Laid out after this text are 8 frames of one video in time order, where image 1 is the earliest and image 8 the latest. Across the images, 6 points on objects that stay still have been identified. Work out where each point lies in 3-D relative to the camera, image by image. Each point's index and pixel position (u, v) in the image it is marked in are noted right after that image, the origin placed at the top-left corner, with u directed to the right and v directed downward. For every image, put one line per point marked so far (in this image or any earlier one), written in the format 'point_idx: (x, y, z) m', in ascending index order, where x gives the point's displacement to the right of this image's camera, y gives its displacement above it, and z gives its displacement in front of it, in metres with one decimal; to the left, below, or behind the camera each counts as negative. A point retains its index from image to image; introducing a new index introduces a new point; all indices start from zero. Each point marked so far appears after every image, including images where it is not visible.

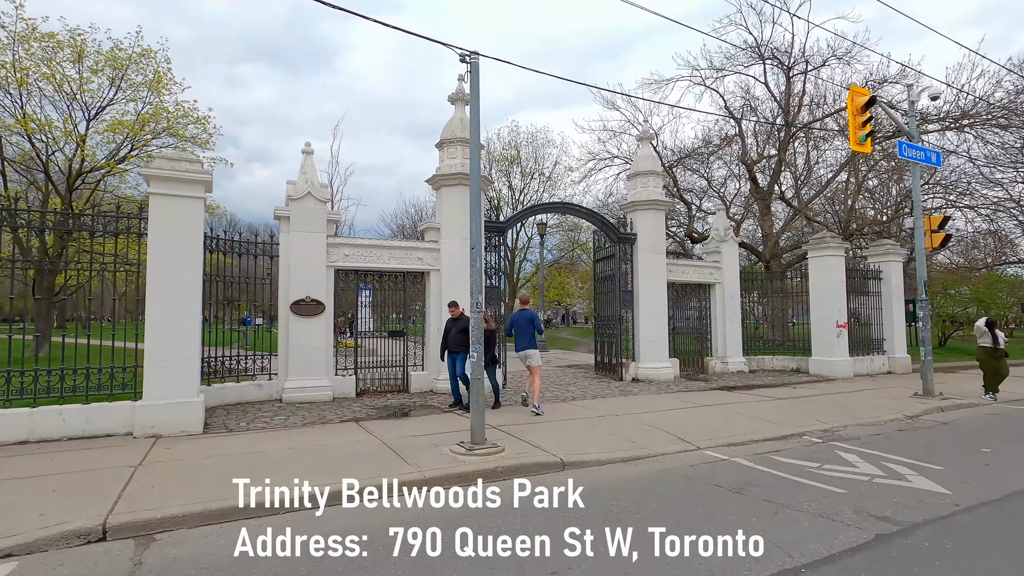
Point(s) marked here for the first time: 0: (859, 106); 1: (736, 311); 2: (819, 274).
0: (+6.7, +3.5, +10.3) m
1: (+6.5, -0.7, +15.5) m
2: (+8.7, +0.4, +15.2) m
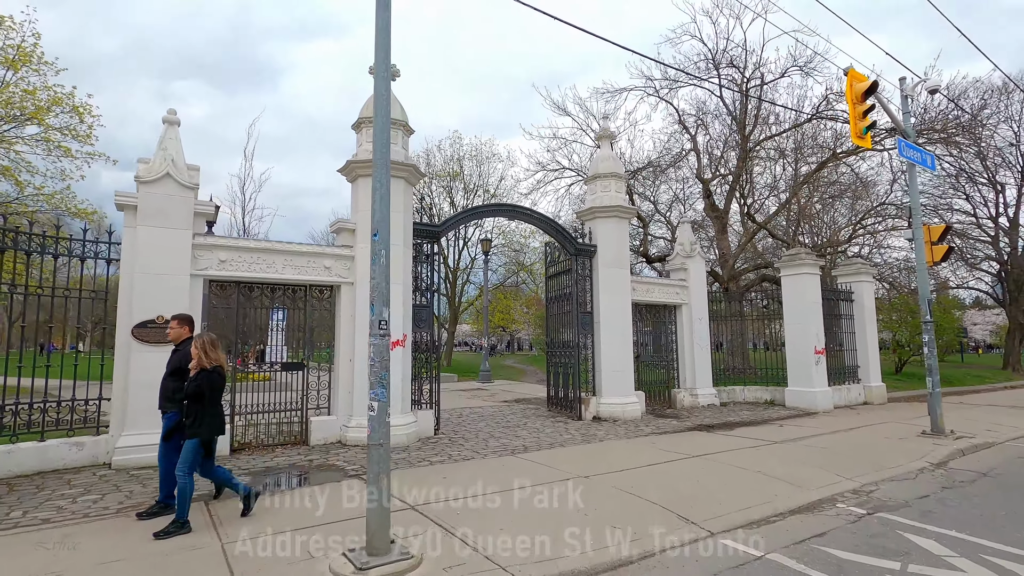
0: (+5.7, +3.2, +8.8) m
1: (+5.0, -1.2, +13.7) m
2: (+7.2, -0.2, +13.6) m
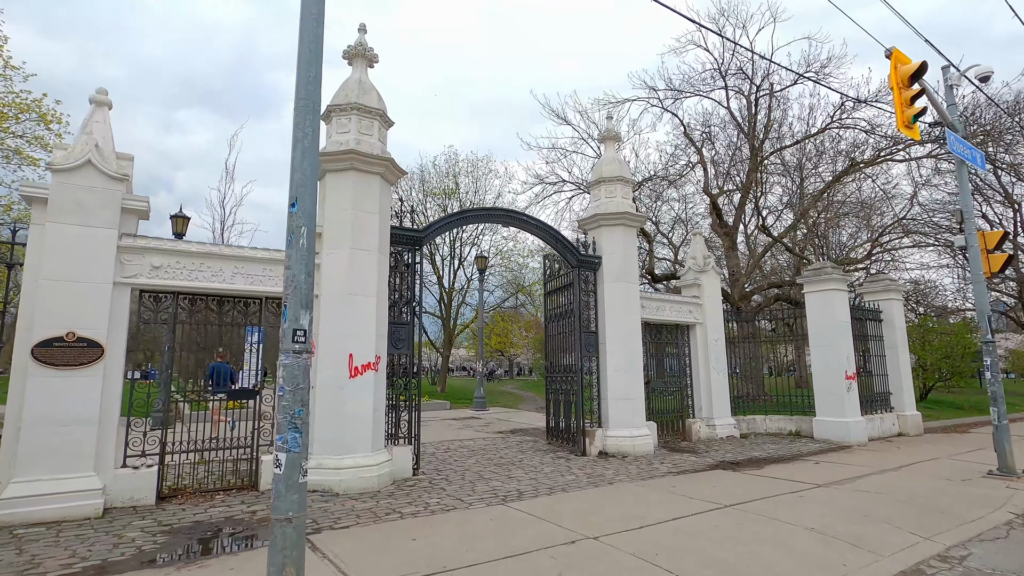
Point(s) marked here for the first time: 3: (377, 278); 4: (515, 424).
0: (+5.6, +3.0, +7.6) m
1: (+4.9, -1.7, +12.3) m
2: (+7.1, -0.6, +12.3) m
3: (-1.9, +0.1, +7.7) m
4: (+0.1, -3.8, +14.8) m
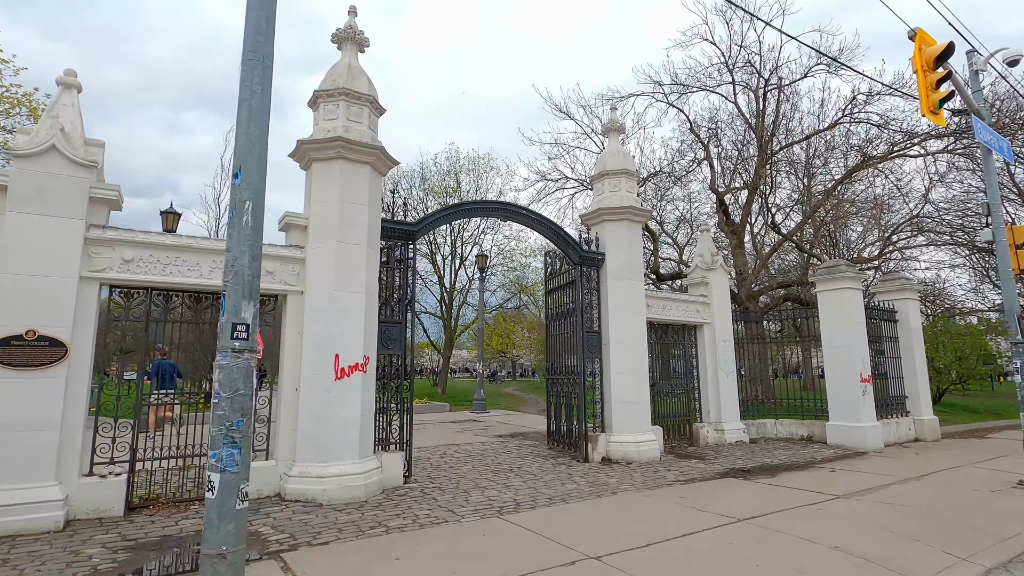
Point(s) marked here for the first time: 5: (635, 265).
0: (+5.6, +3.1, +7.1) m
1: (+4.9, -1.6, +11.8) m
2: (+7.1, -0.5, +11.8) m
3: (-2.0, +0.2, +7.2) m
4: (+0.1, -3.8, +14.3) m
5: (+2.3, +0.4, +10.1) m
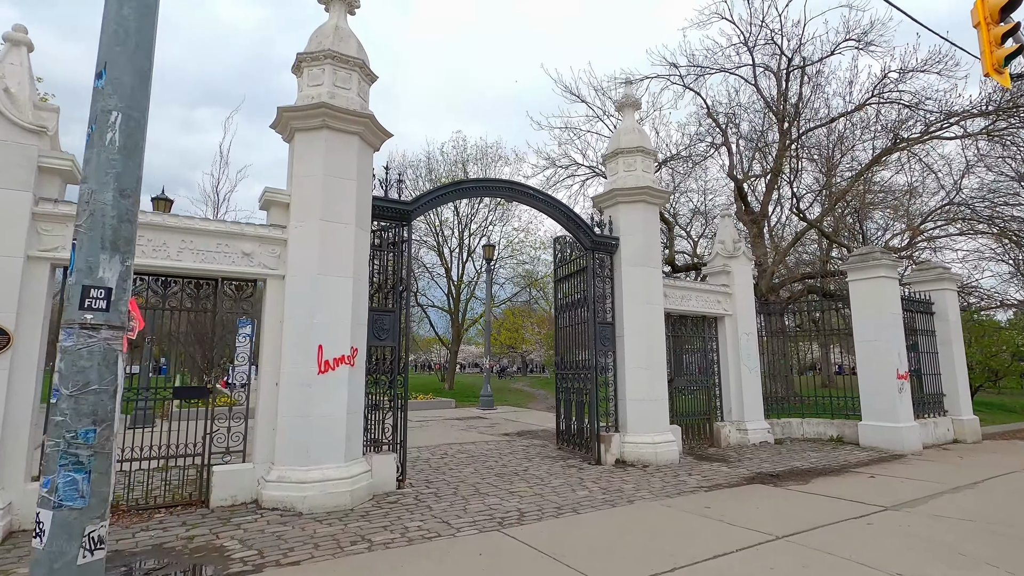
0: (+5.6, +3.3, +6.2) m
1: (+5.0, -1.4, +10.9) m
2: (+7.2, -0.3, +10.9) m
3: (-1.9, +0.4, +6.5) m
4: (+0.3, -3.5, +13.6) m
5: (+2.5, +0.7, +9.3) m
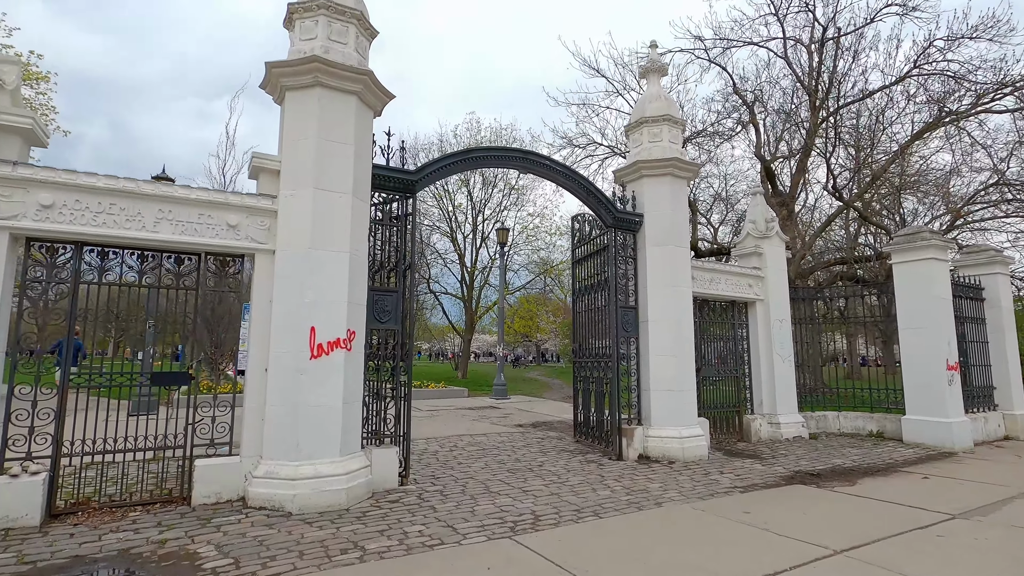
0: (+5.8, +3.5, +5.3) m
1: (+5.3, -1.1, +10.1) m
2: (+7.5, 0.0, +10.0) m
3: (-1.8, +0.6, +5.8) m
4: (+0.6, -3.1, +12.9) m
5: (+2.7, +1.0, +8.5) m
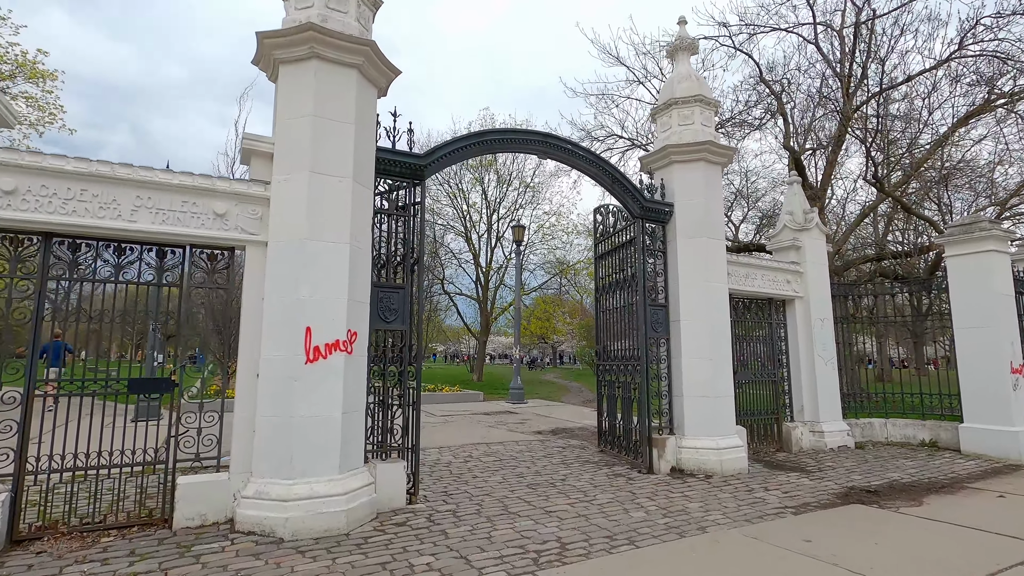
0: (+5.9, +3.6, +4.5) m
1: (+5.6, -1.0, +9.3) m
2: (+7.8, +0.1, +9.1) m
3: (-1.6, +0.7, +5.2) m
4: (+1.0, -3.1, +12.2) m
5: (+3.0, +1.0, +7.8) m
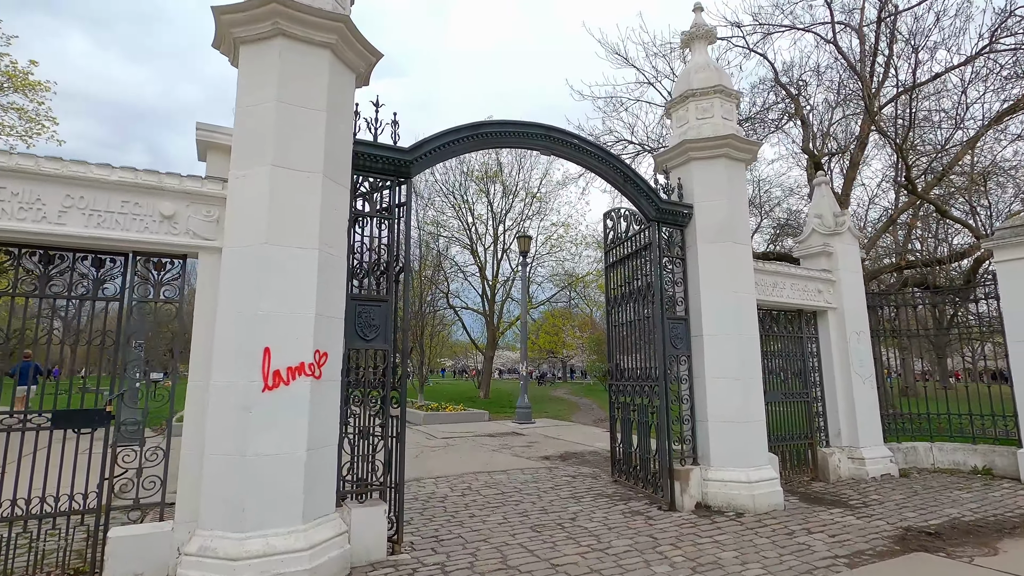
0: (+5.9, +3.5, +3.7) m
1: (+5.7, -1.2, +8.4) m
2: (+7.9, -0.1, +8.2) m
3: (-1.6, +0.6, +4.5) m
4: (+1.1, -3.4, +11.3) m
5: (+3.0, +0.9, +7.0) m
